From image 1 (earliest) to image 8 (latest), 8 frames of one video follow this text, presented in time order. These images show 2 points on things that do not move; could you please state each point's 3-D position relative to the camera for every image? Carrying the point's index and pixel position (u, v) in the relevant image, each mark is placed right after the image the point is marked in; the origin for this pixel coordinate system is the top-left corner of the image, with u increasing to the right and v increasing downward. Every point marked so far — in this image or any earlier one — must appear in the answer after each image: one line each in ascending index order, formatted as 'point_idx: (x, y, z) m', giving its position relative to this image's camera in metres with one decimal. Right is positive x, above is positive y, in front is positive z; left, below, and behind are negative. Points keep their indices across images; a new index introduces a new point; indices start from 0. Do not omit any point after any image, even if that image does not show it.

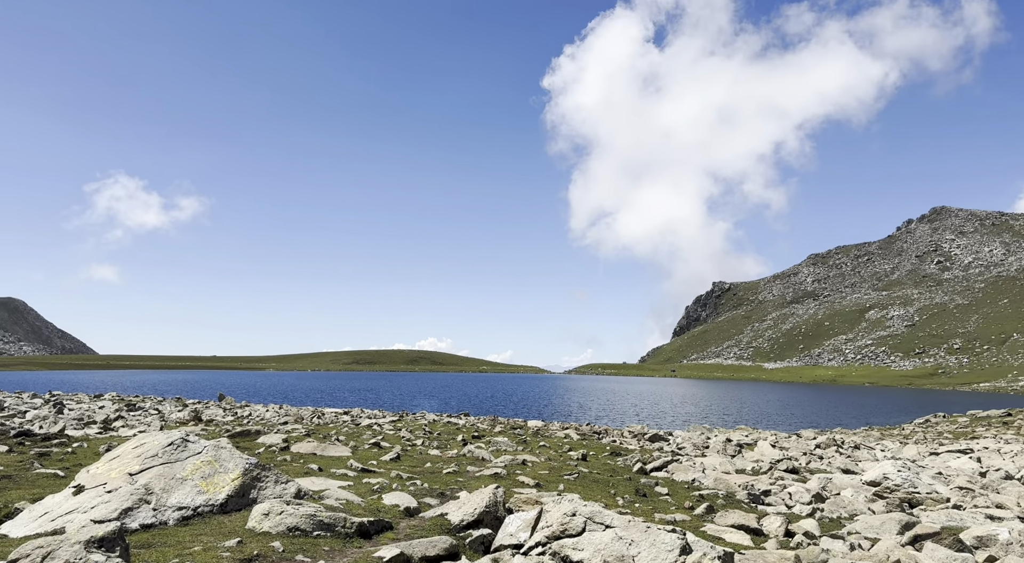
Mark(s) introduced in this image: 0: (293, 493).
0: (-5.7, -5.5, +19.8) m
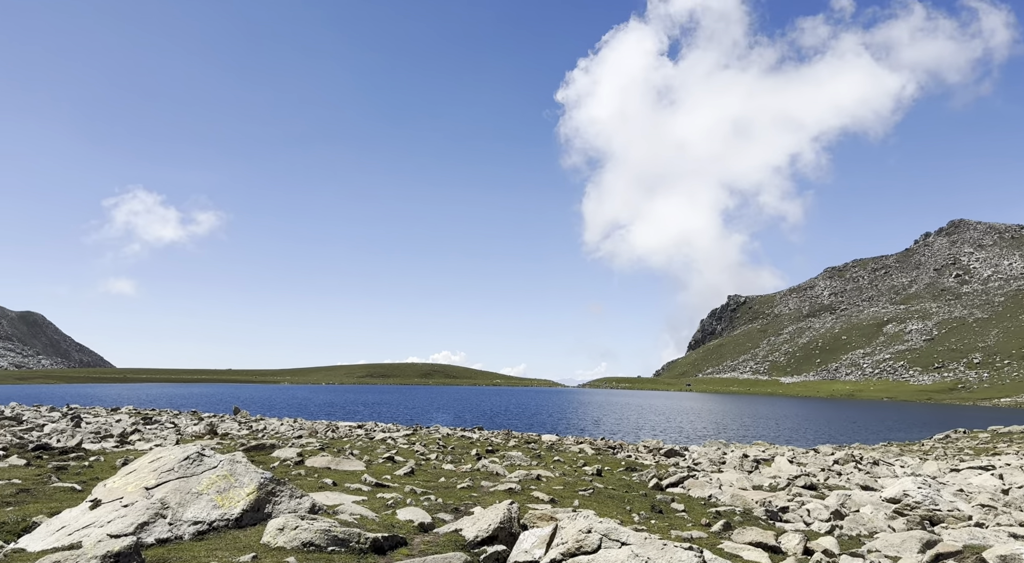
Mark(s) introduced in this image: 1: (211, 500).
0: (-5.3, -5.9, +19.8) m
1: (-7.5, -5.5, +18.9) m
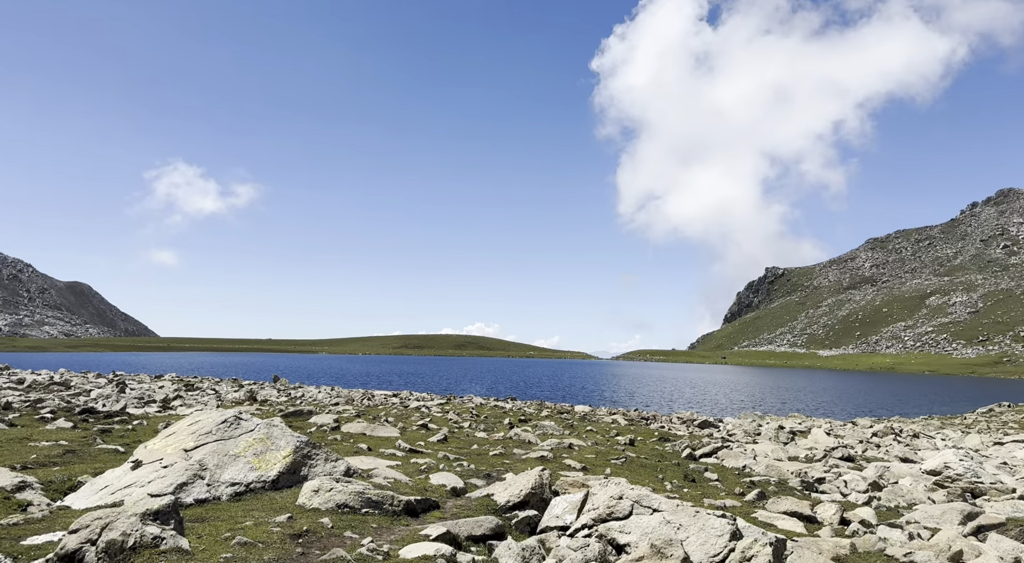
0: (-4.5, -5.0, +20.1) m
1: (-6.7, -4.6, +19.3) m
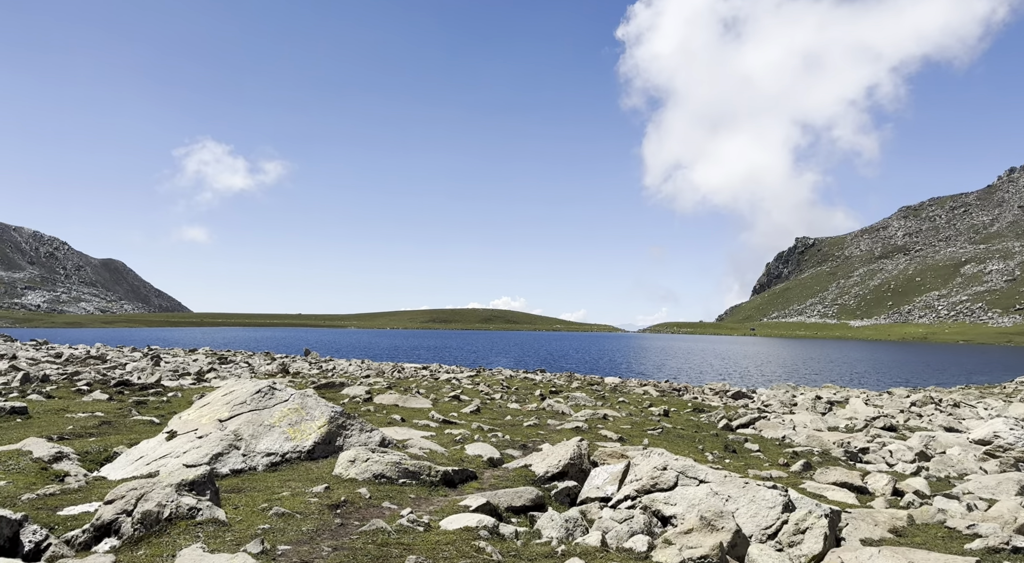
0: (-3.5, -4.2, +19.8) m
1: (-5.8, -3.8, +19.0) m
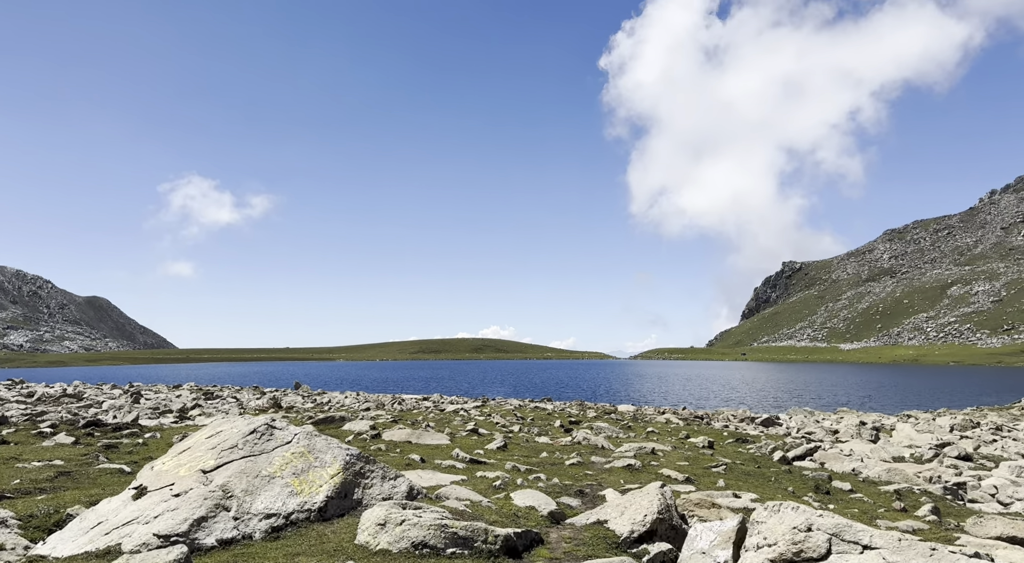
0: (-2.2, -4.3, +15.5) m
1: (-4.4, -4.0, +14.7) m
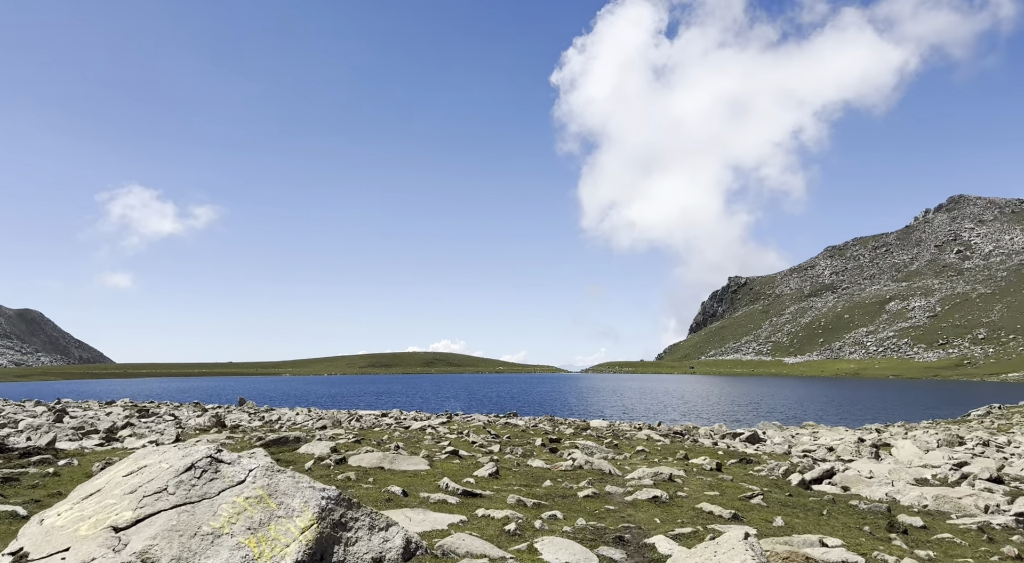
0: (-1.6, -4.0, +11.2) m
1: (-3.8, -3.6, +10.3) m
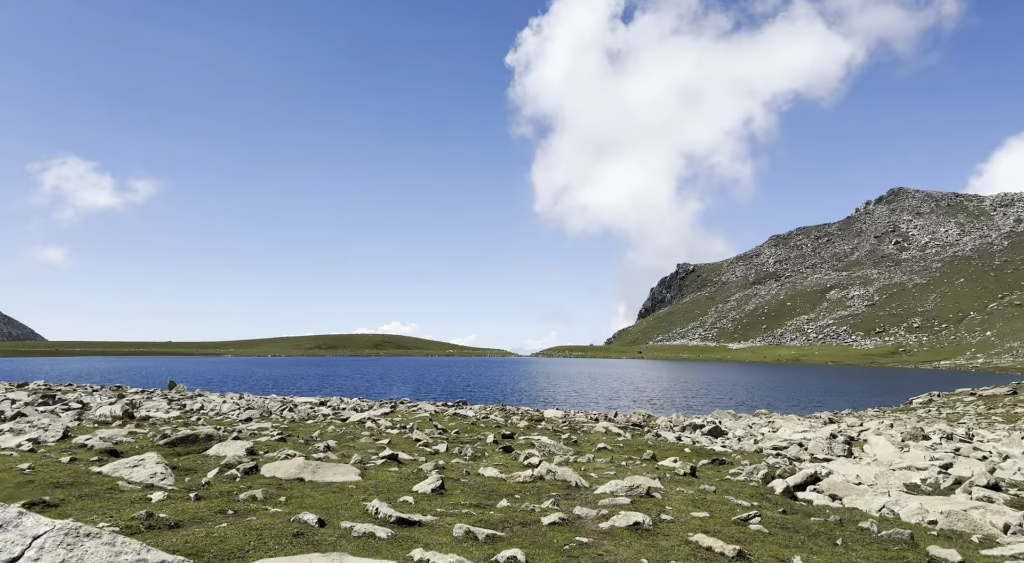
0: (-2.1, -3.6, +7.2) m
1: (-4.2, -3.2, +6.1) m
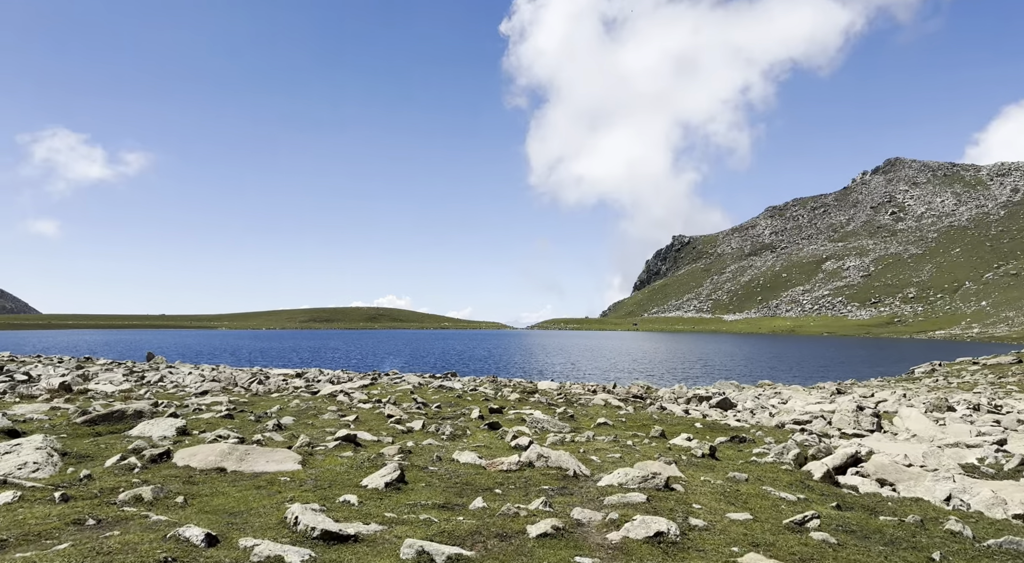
0: (-2.4, -2.7, +2.7) m
1: (-4.5, -2.3, +1.6) m
